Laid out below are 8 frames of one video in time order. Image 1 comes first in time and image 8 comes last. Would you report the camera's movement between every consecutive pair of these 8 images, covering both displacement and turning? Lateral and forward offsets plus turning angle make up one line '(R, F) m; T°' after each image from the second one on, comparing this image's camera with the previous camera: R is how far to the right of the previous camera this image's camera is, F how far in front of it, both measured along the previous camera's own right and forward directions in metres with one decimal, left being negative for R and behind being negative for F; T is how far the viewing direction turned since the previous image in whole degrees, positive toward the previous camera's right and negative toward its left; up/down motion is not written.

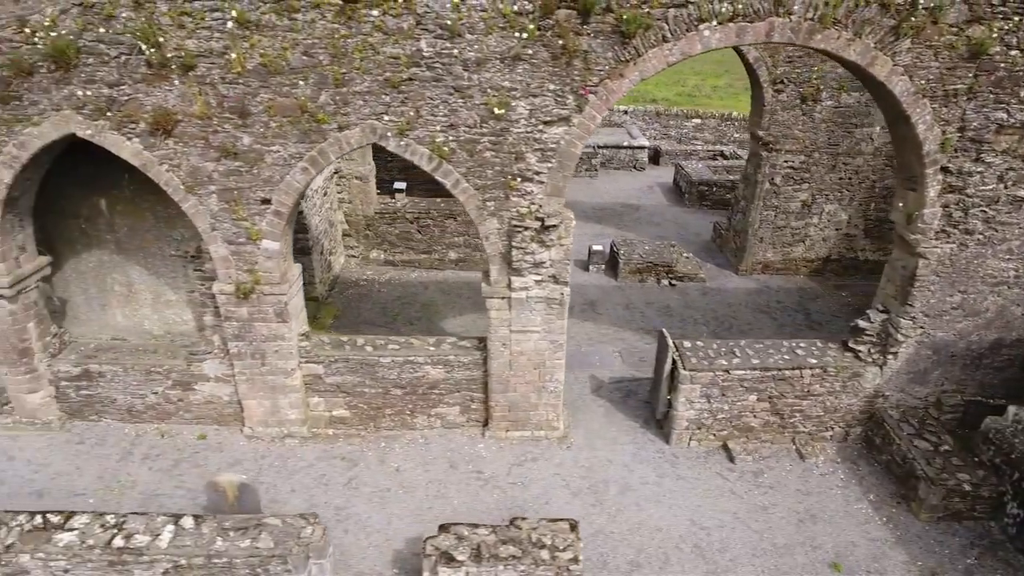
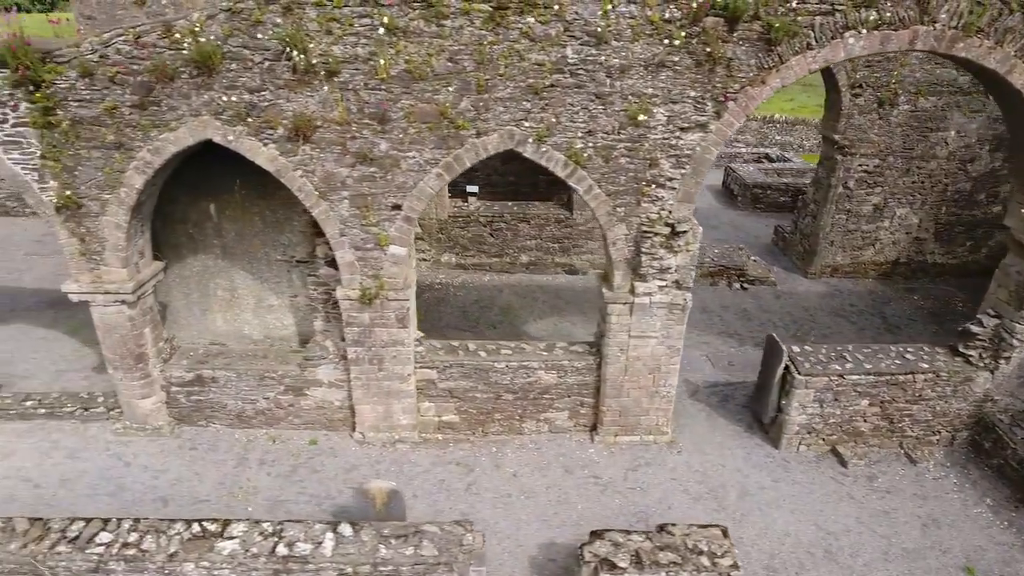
(-1.4, 0.0) m; 0°
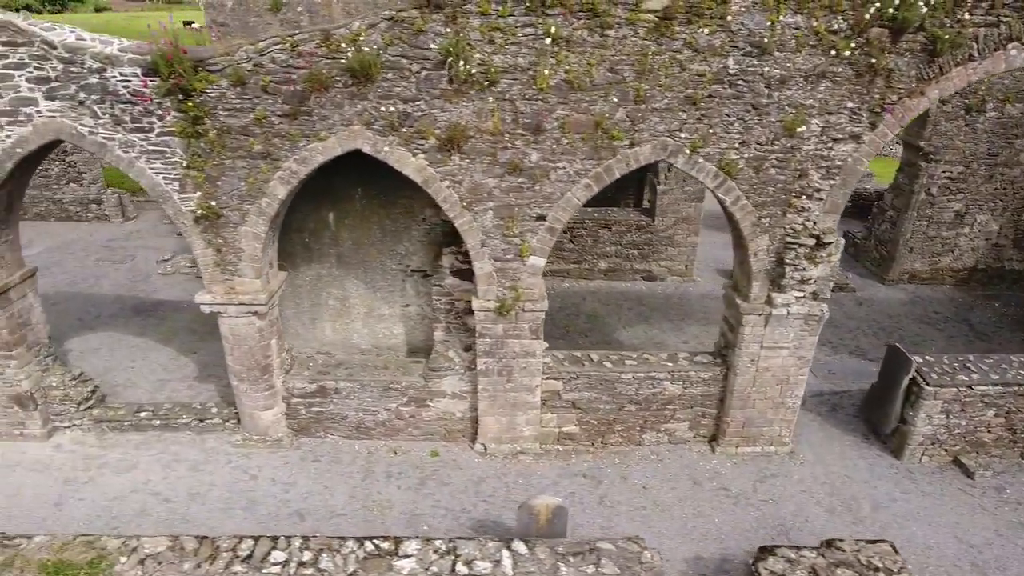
(-1.5, +0.1) m; +1°
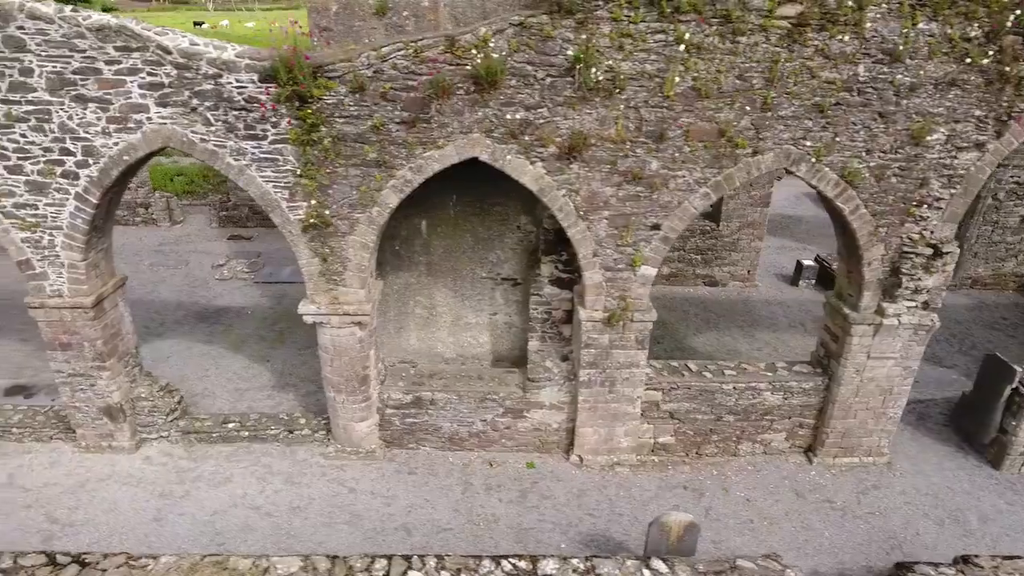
(-1.1, +0.1) m; 0°
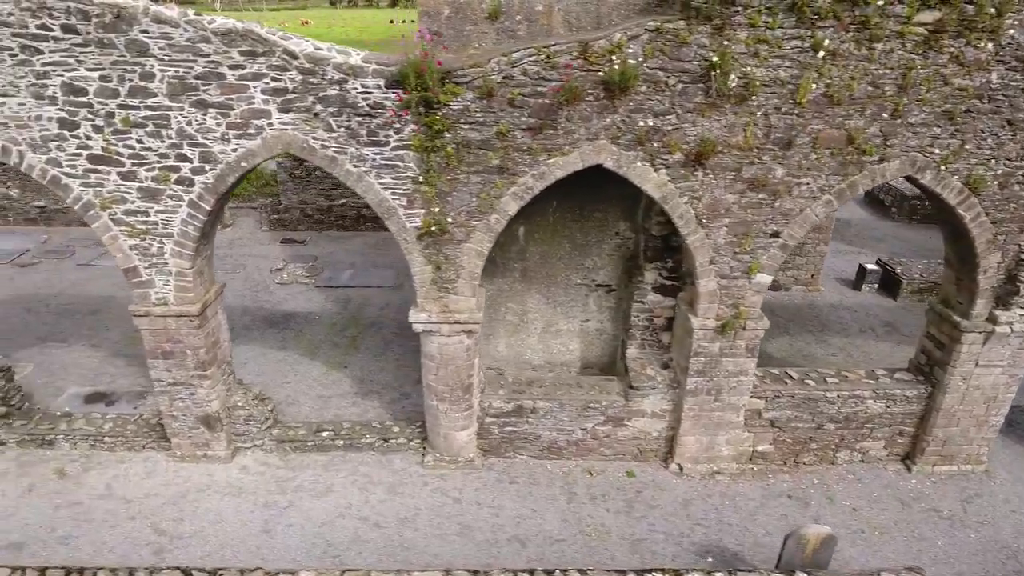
(-1.2, +0.1) m; 0°
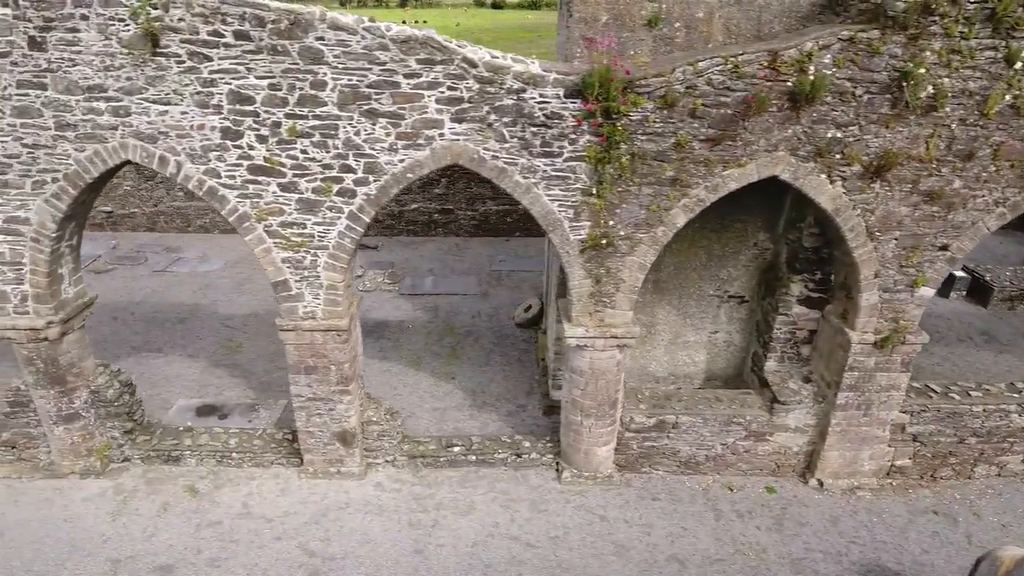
(-1.6, +0.2) m; +1°
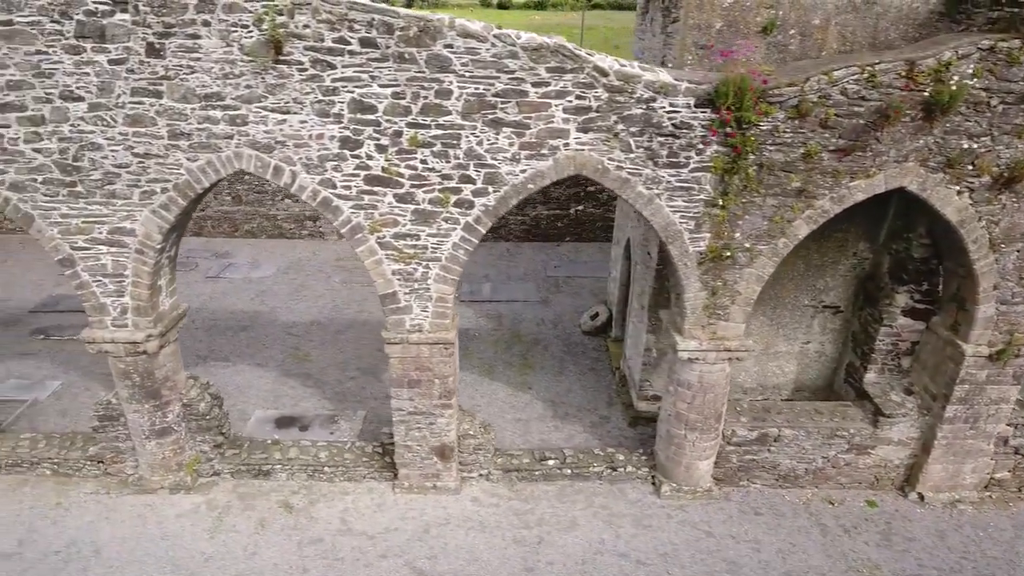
(-1.1, +0.1) m; 0°
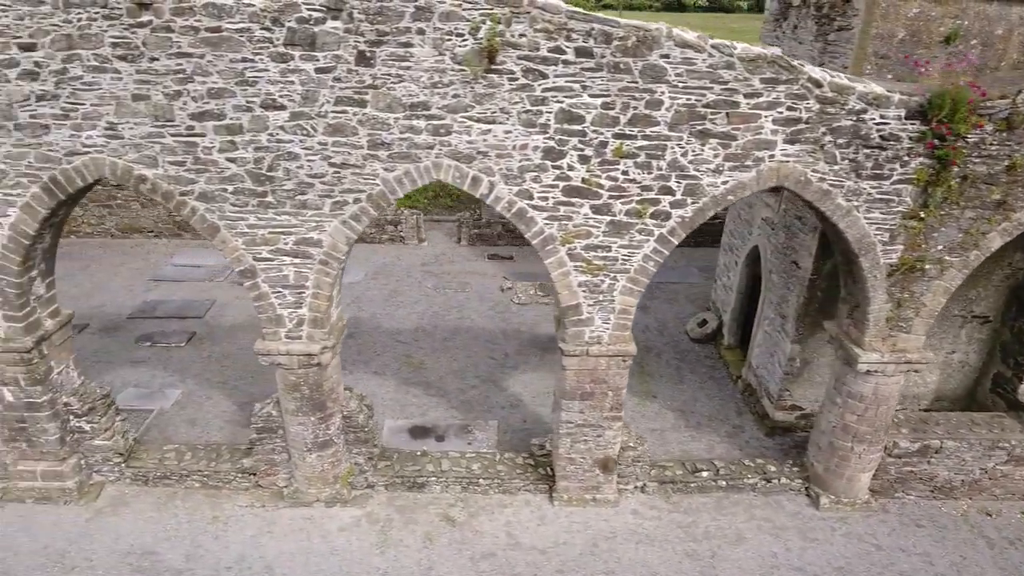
(-1.7, +0.1) m; +1°
